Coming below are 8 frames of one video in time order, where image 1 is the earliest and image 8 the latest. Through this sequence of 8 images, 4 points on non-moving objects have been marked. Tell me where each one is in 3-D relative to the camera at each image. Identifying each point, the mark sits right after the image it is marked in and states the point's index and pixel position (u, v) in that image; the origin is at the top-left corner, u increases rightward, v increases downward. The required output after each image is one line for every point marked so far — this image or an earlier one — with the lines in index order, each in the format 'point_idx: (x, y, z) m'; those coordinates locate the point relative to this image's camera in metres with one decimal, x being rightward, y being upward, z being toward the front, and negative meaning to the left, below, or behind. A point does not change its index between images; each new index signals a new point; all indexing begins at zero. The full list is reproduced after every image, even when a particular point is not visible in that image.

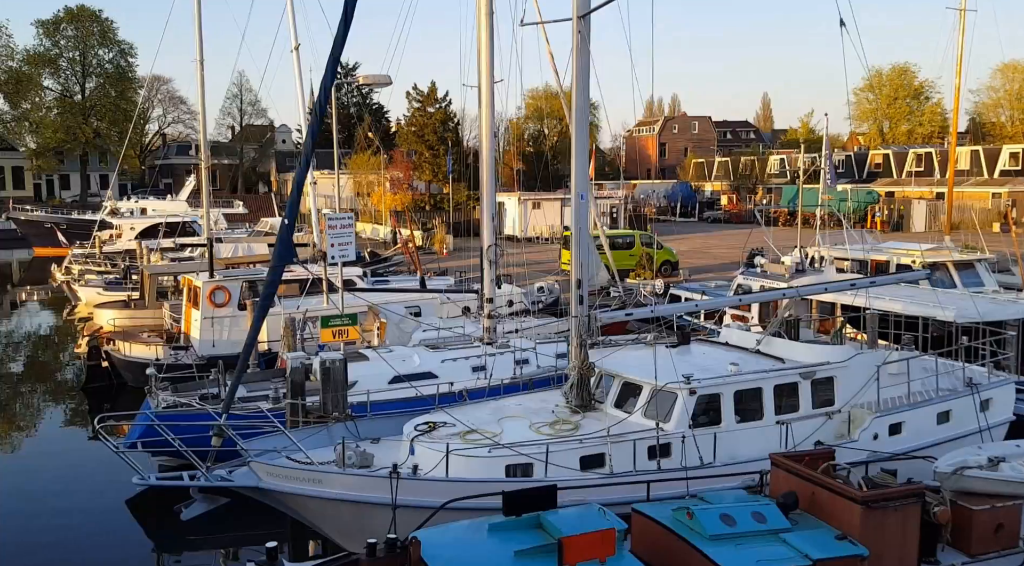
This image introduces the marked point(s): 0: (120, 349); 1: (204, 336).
0: (-7.4, -1.2, +19.6) m
1: (-5.7, -1.0, +19.1) m
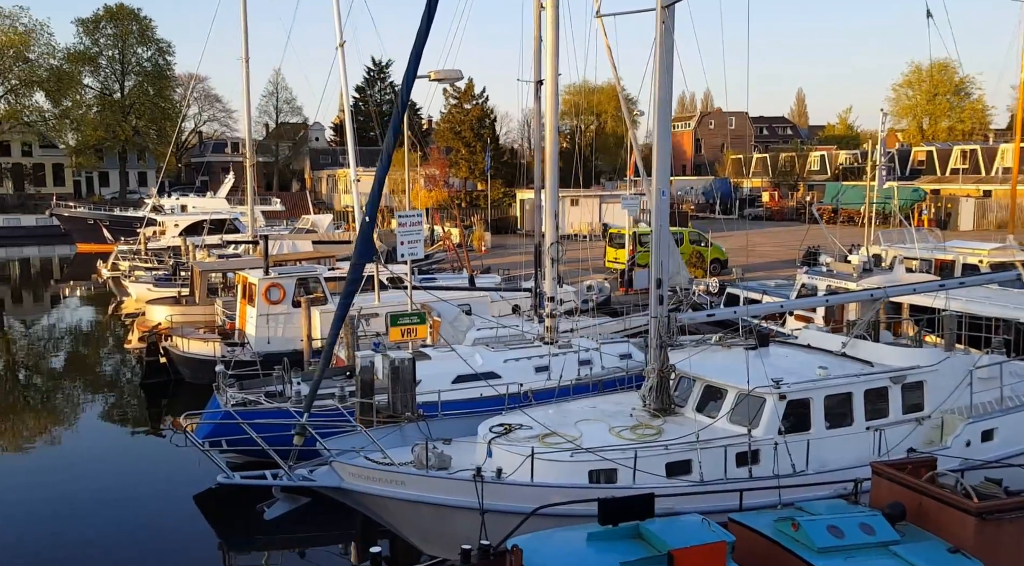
0: (-6.4, -1.2, +19.7) m
1: (-4.7, -0.9, +19.1) m
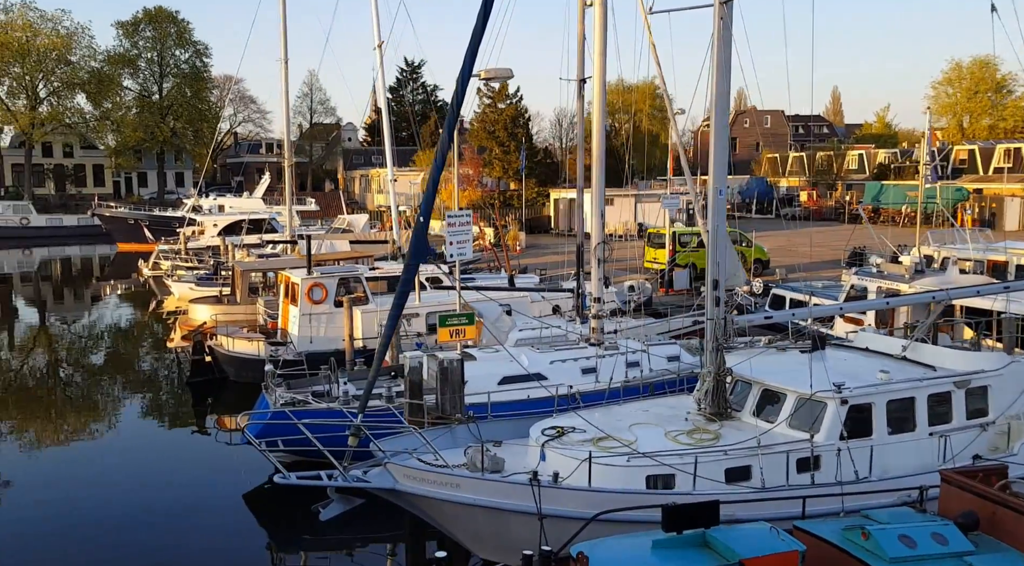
0: (-5.6, -1.2, +19.8) m
1: (-4.0, -0.9, +19.2) m
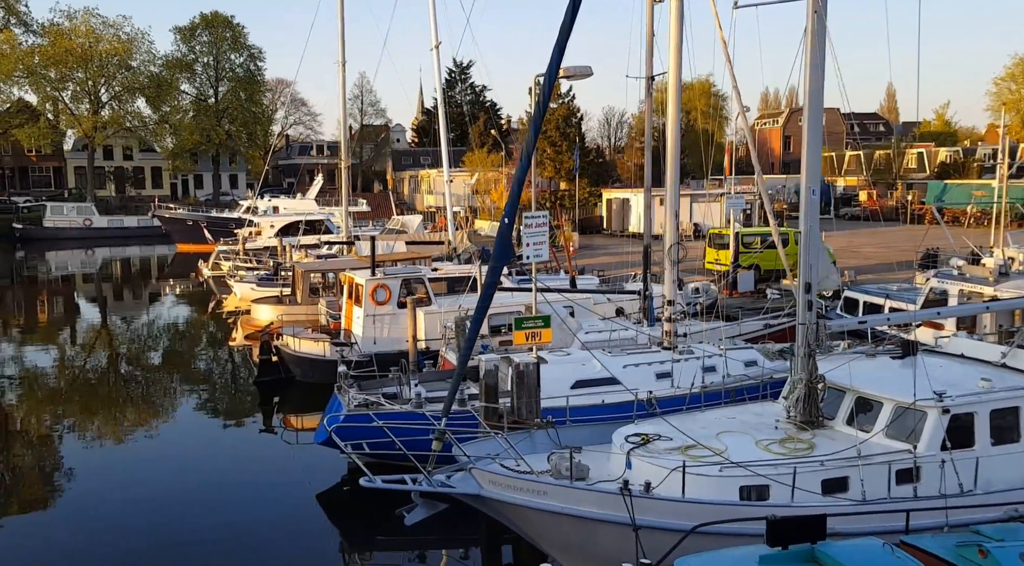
0: (-4.4, -1.2, +19.9) m
1: (-2.7, -1.0, +19.2) m
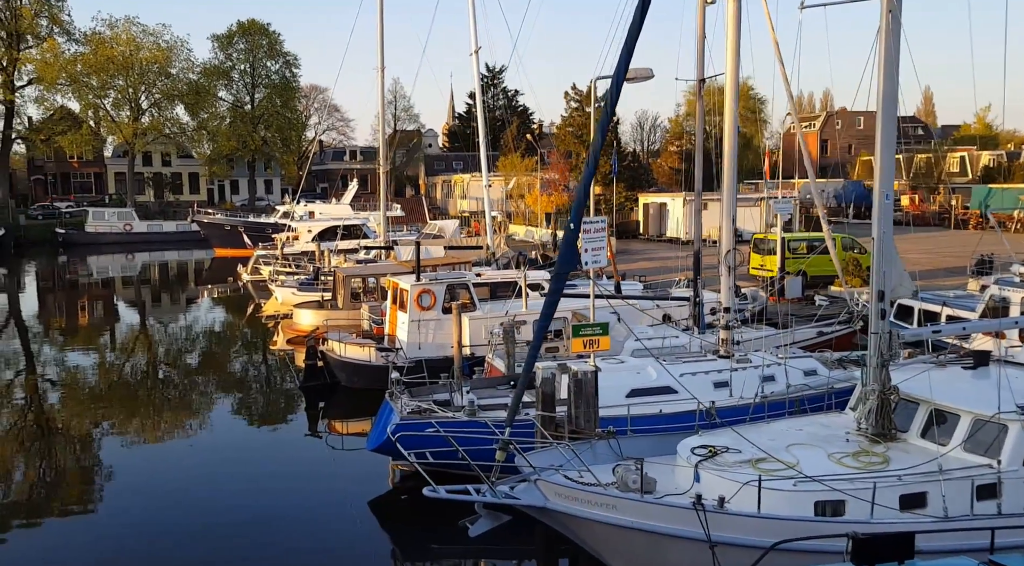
0: (-3.5, -1.3, +19.9) m
1: (-1.9, -1.1, +19.2) m
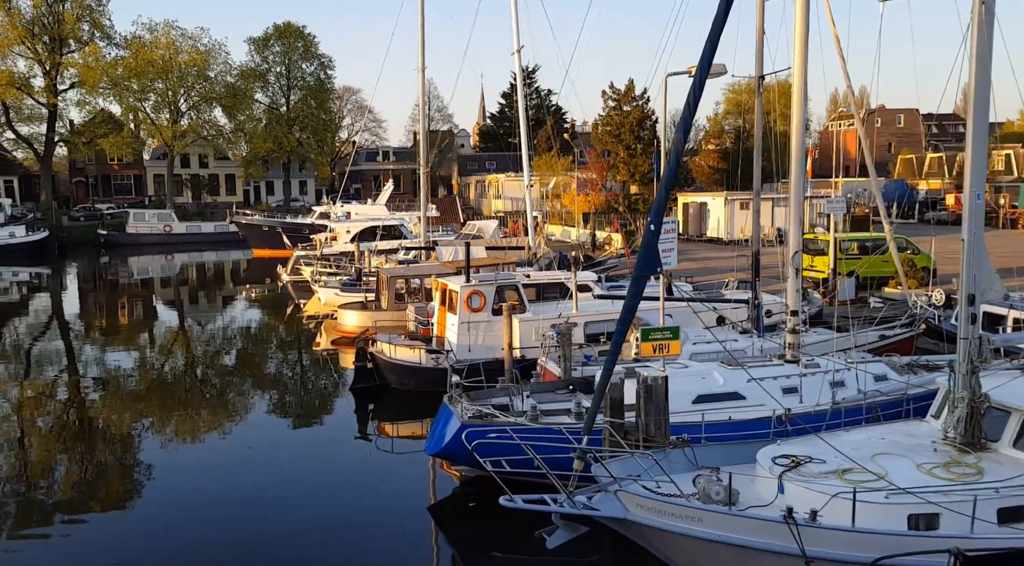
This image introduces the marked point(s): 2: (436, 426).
0: (-2.5, -1.3, +19.9) m
1: (-0.9, -1.1, +19.1) m
2: (-1.0, -1.9, +13.5) m
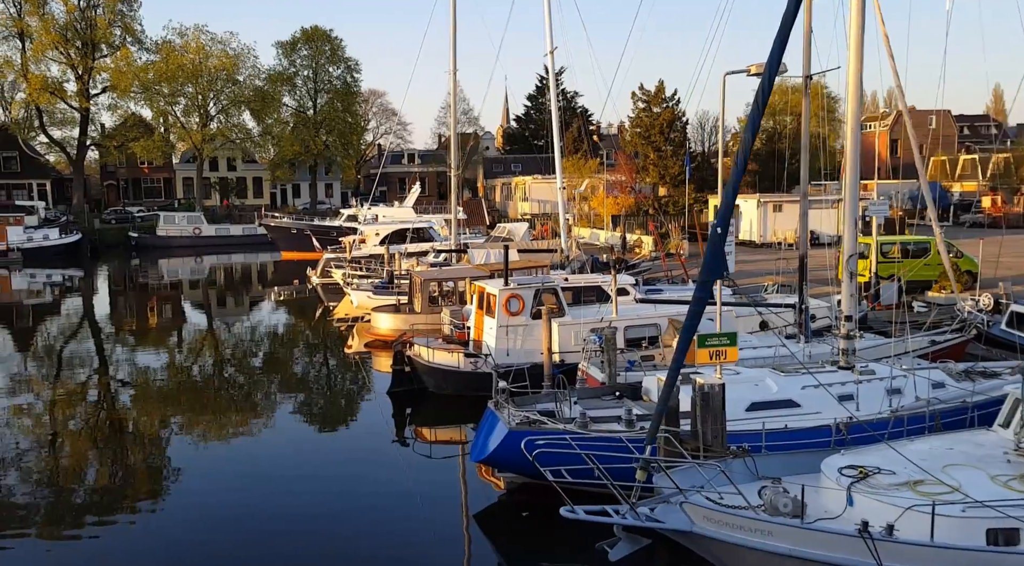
0: (-1.8, -1.4, +19.8) m
1: (-0.2, -1.2, +18.9) m
2: (-0.4, -2.0, +13.4) m
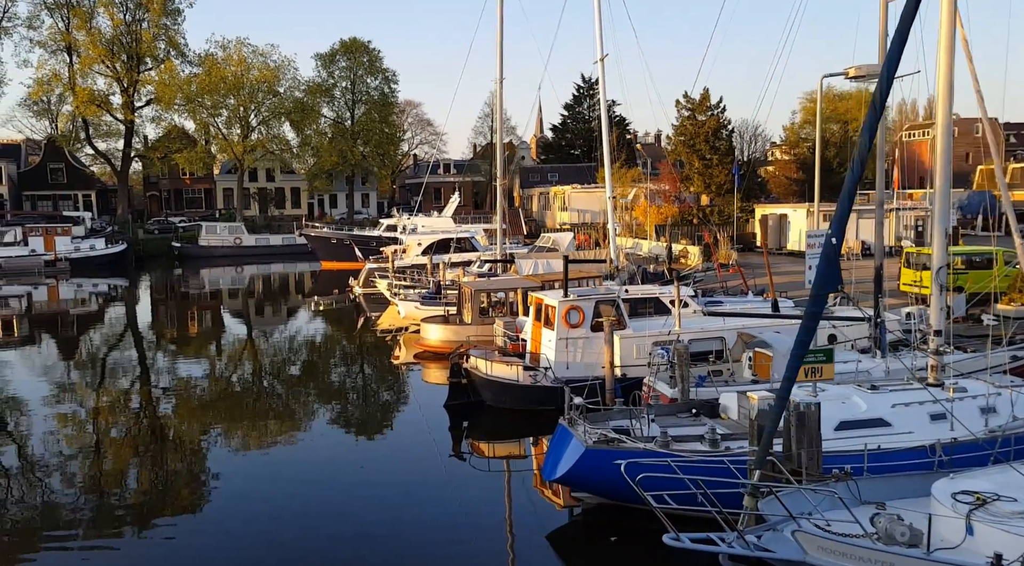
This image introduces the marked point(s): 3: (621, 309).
0: (-0.6, -1.6, +19.6) m
1: (+0.9, -1.4, +18.6) m
2: (+0.5, -2.1, +13.1) m
3: (+2.0, -0.5, +18.7) m
